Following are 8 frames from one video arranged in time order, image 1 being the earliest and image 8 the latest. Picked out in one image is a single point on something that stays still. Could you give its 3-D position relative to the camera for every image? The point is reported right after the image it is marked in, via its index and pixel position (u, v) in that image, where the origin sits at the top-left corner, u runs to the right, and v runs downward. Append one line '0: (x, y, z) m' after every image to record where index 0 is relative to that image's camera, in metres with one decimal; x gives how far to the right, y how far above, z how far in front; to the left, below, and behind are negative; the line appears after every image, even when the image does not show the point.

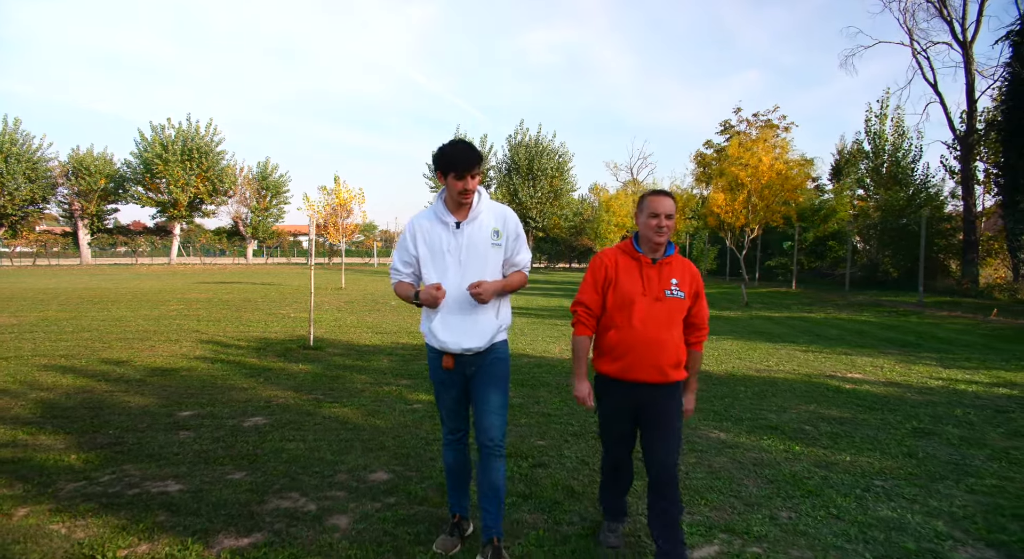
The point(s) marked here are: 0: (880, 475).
0: (+2.4, -1.2, +4.0) m
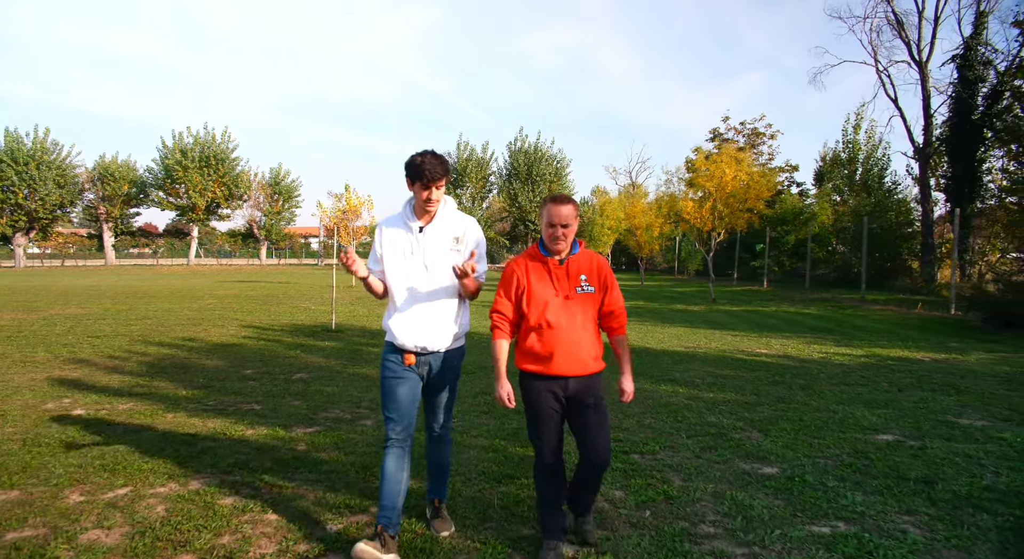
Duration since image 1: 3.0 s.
0: (+2.0, -1.2, +5.9) m
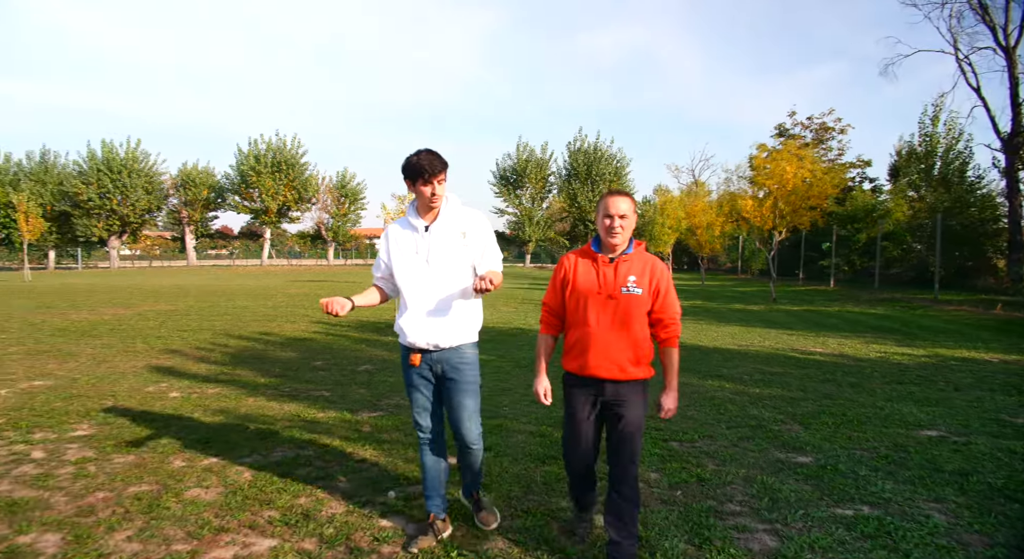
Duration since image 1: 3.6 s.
0: (+2.5, -1.1, +6.1) m
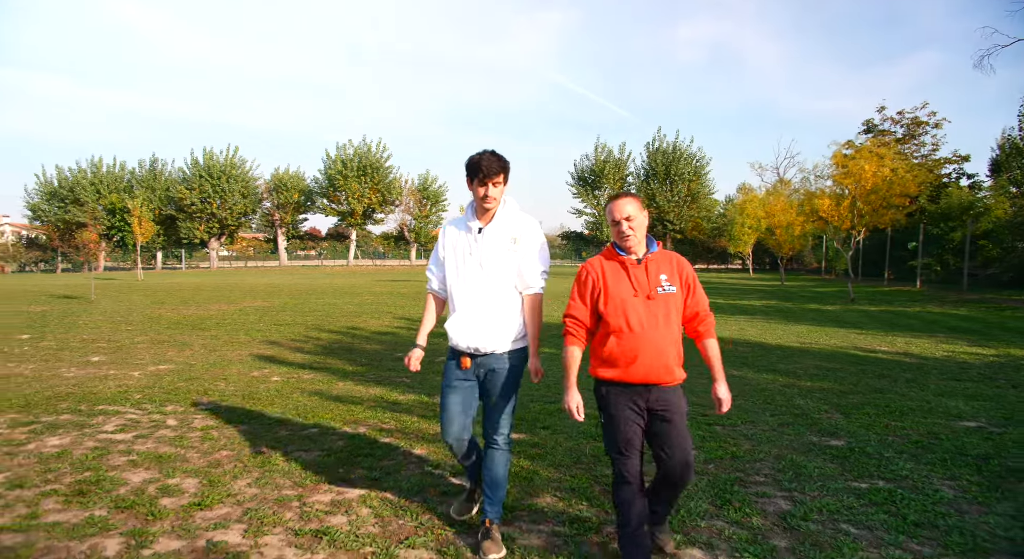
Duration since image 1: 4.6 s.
0: (+3.1, -1.1, +6.3) m
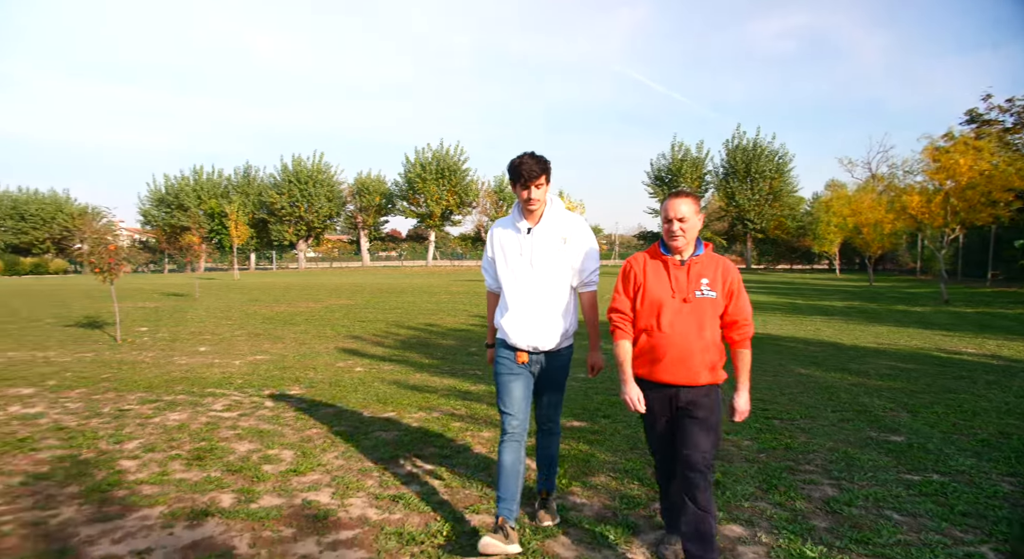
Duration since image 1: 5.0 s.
0: (+3.8, -1.1, +6.2) m
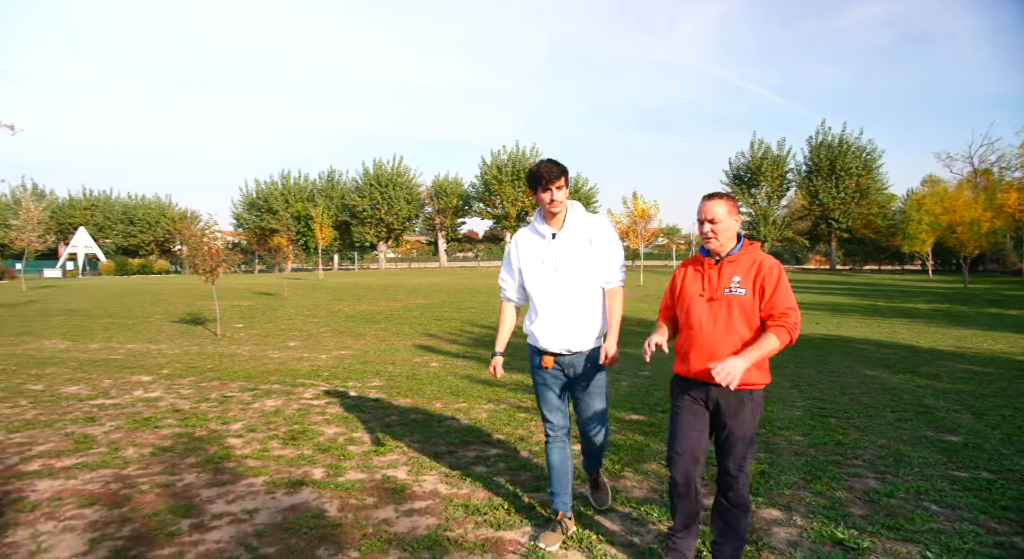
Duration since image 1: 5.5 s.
0: (+4.4, -1.1, +6.1) m
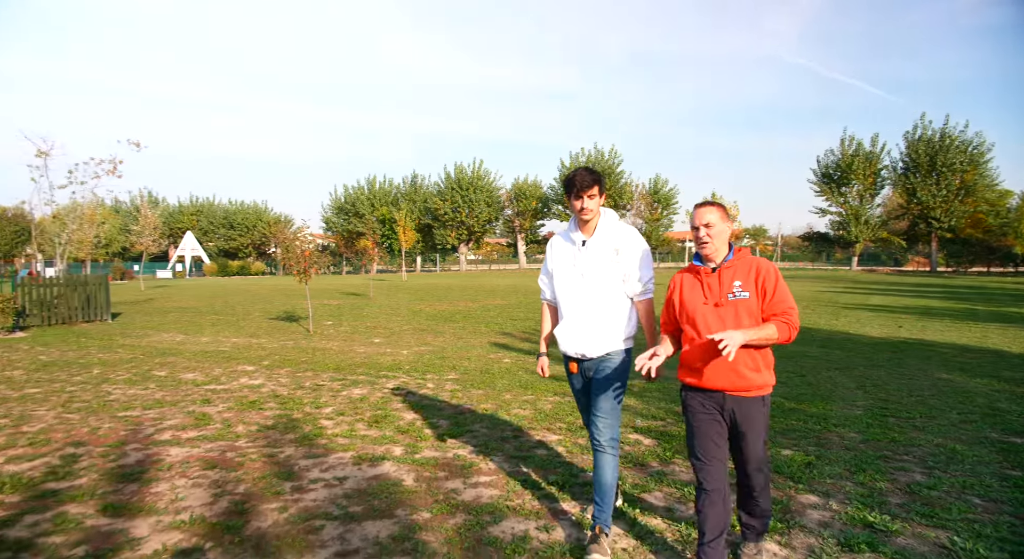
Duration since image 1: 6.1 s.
0: (+5.1, -1.1, +6.0) m
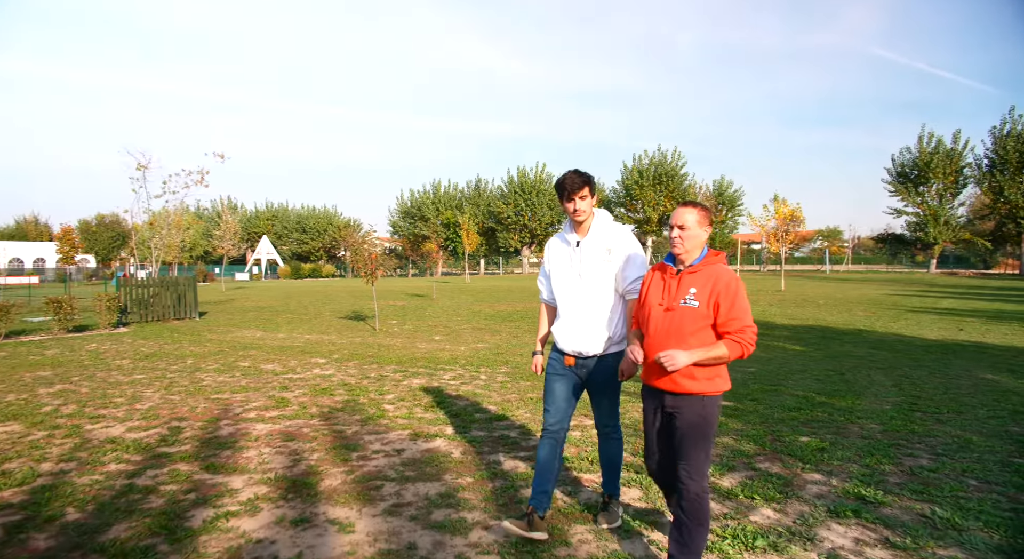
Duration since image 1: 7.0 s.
0: (+5.5, -1.1, +6.0) m
